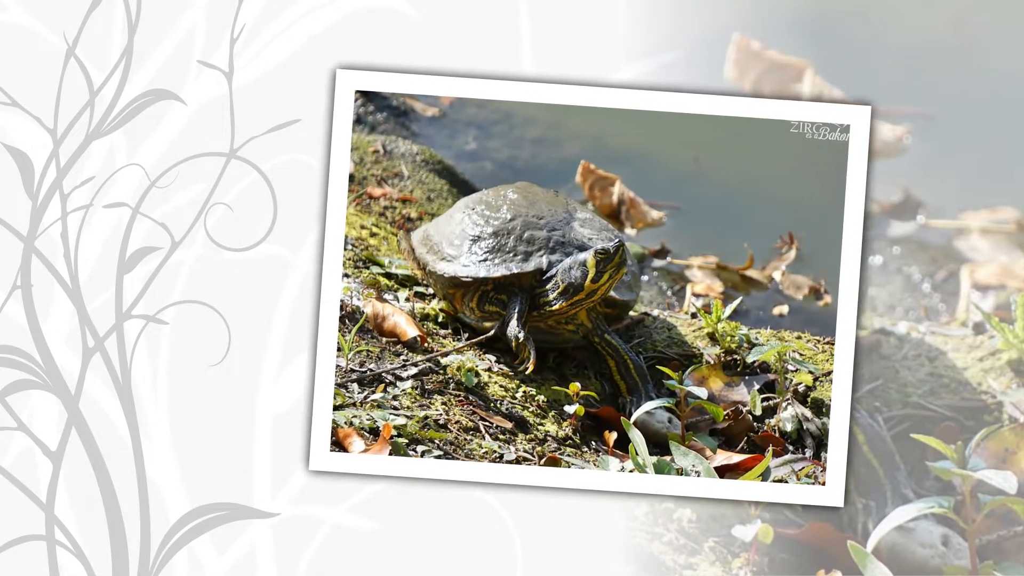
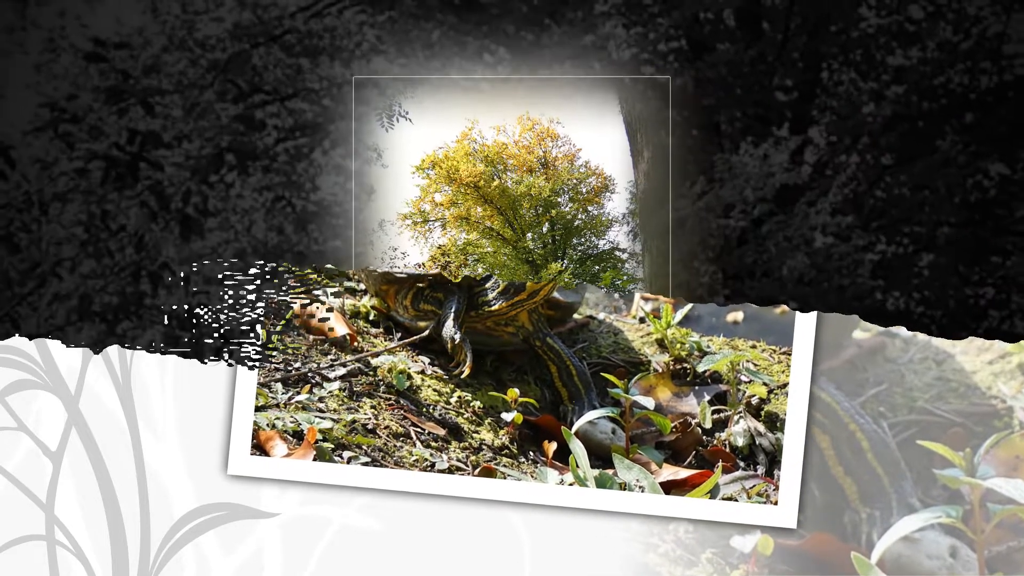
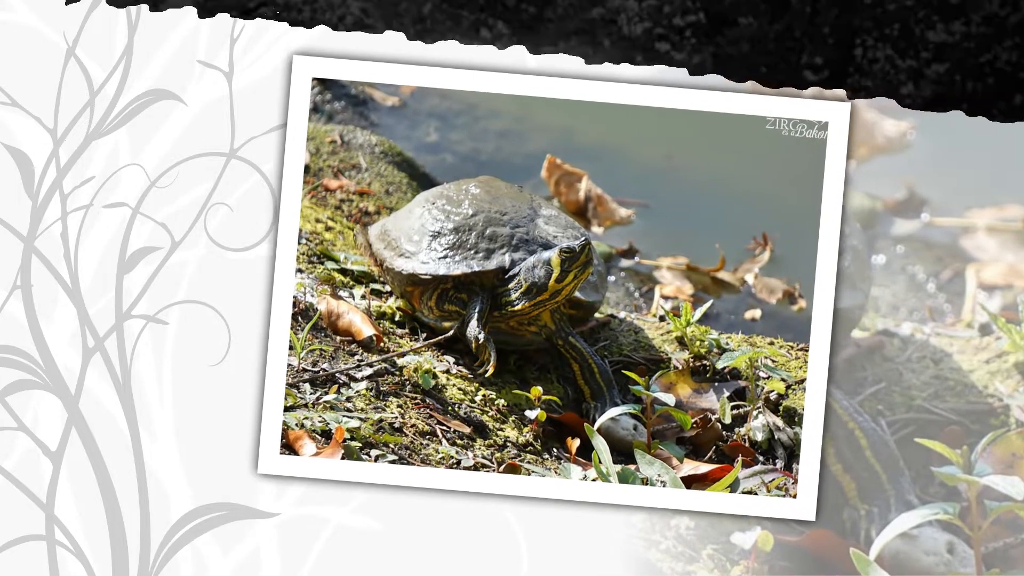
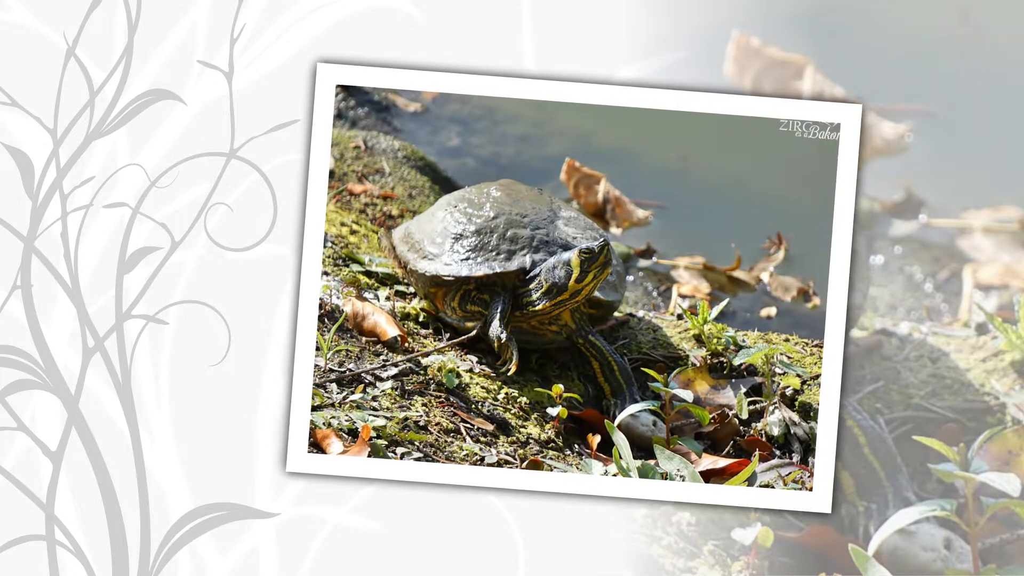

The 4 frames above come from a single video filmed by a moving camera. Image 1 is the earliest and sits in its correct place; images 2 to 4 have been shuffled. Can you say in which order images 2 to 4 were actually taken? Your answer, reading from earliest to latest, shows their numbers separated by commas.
4, 3, 2
